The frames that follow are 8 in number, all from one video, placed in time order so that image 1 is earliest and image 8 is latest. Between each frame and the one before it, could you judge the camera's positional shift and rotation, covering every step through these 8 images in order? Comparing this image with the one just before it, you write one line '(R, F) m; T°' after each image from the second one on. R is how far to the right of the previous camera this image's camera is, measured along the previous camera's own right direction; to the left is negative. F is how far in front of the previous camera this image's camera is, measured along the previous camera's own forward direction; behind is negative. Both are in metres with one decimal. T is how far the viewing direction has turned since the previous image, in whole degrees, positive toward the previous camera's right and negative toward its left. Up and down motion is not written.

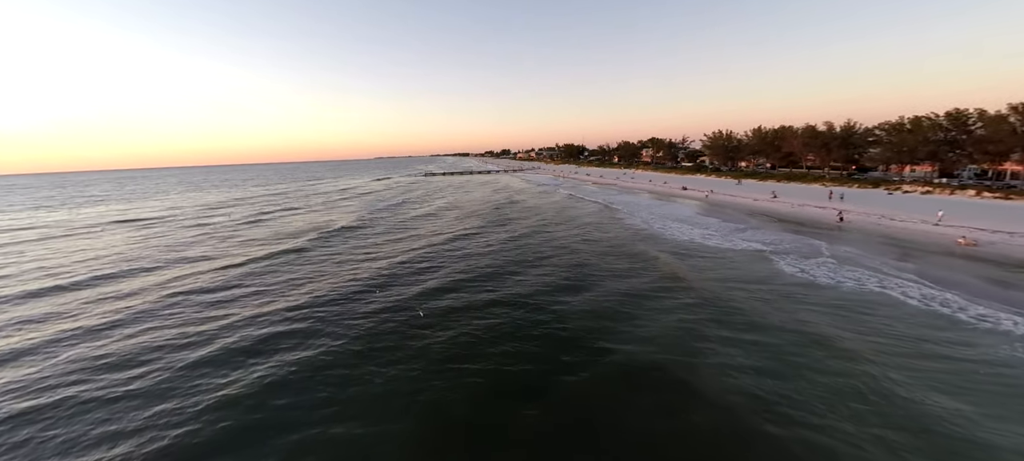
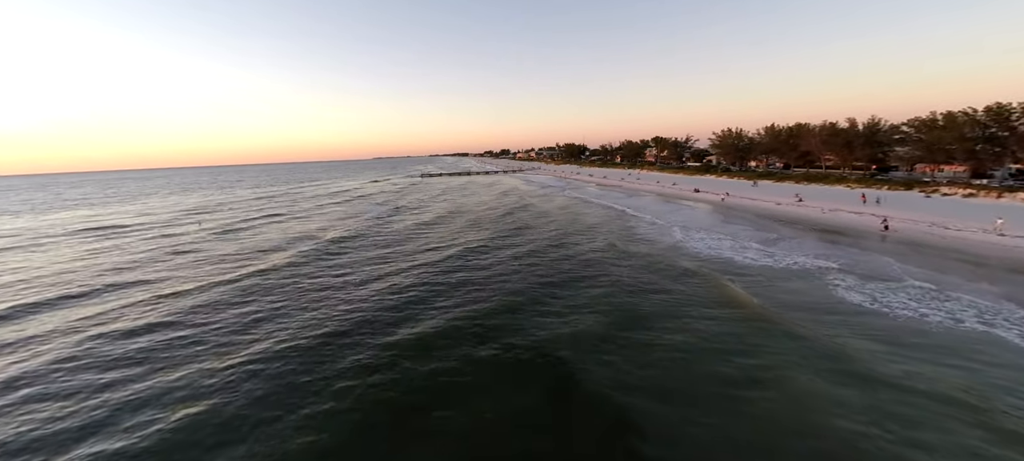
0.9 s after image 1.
(-0.2, +2.7) m; 0°
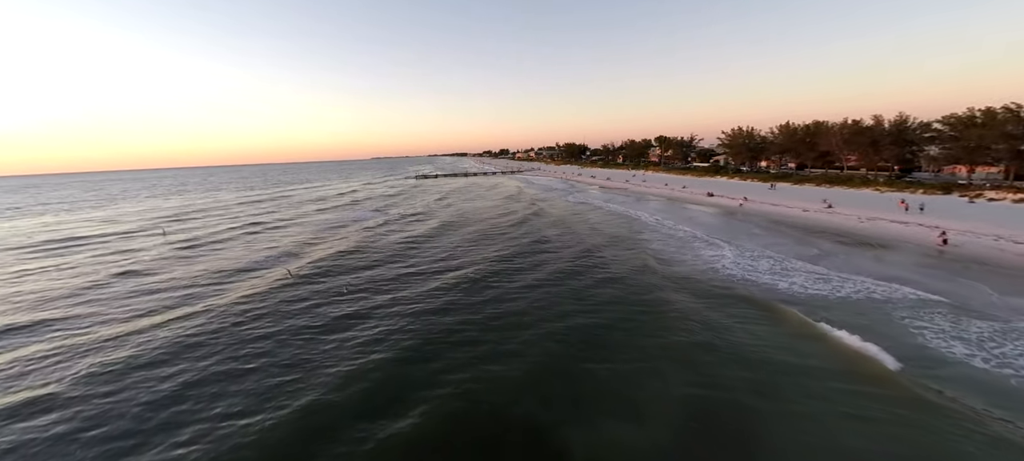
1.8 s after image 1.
(-0.1, +2.8) m; 0°
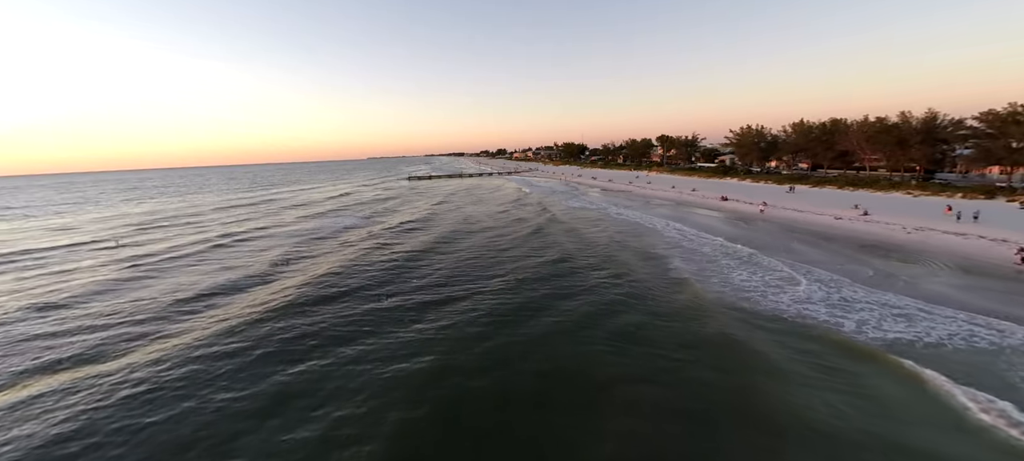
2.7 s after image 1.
(-0.1, +2.9) m; 0°
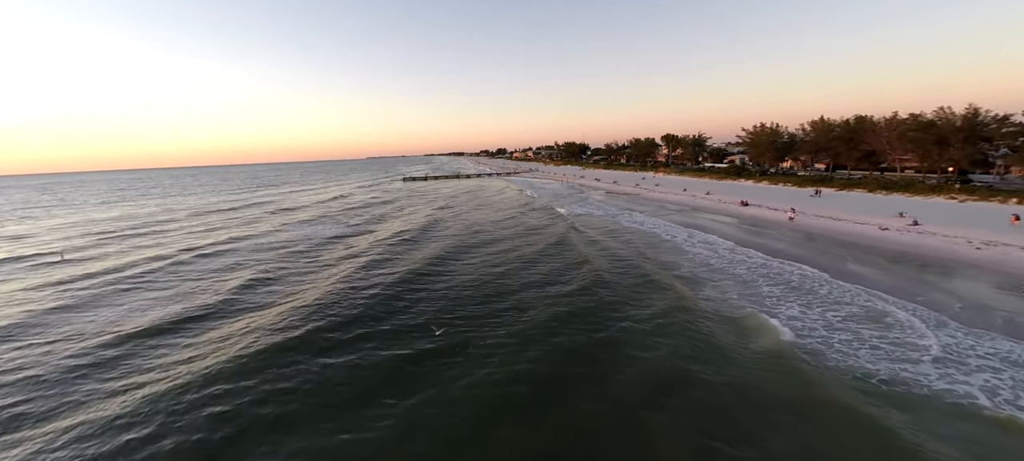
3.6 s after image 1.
(0.0, +3.0) m; 0°
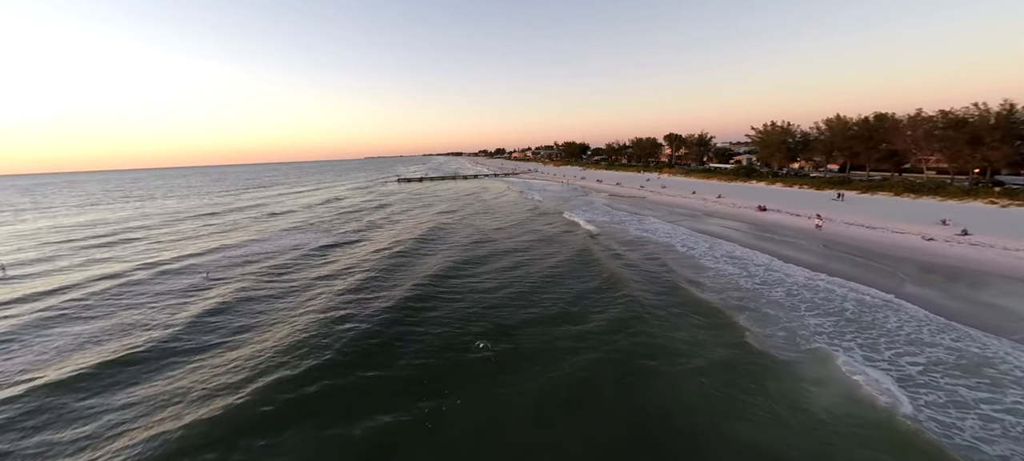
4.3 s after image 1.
(0.0, +2.4) m; 0°
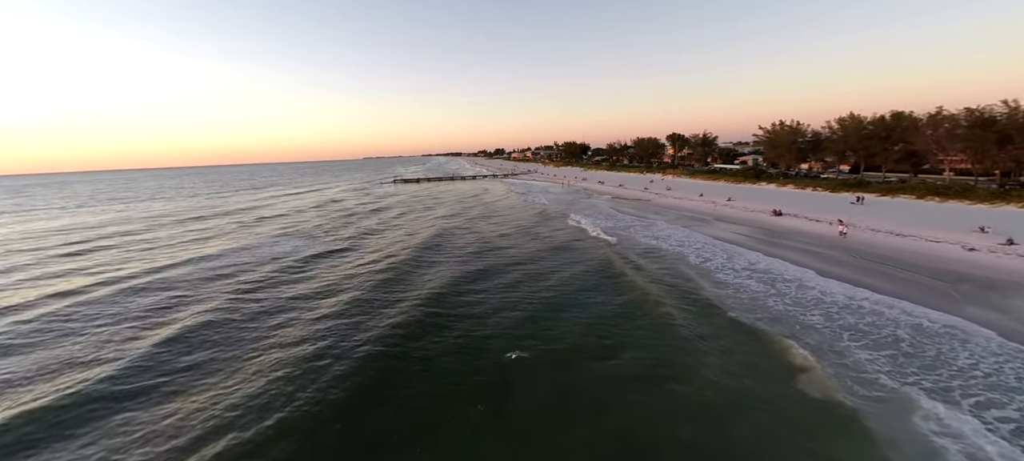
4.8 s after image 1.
(0.0, +1.8) m; 0°
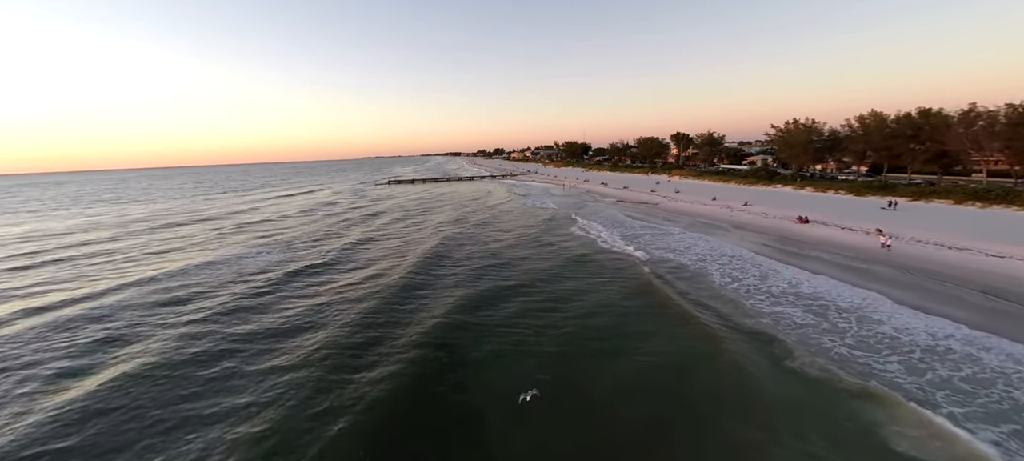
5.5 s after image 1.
(-0.1, +2.5) m; 0°
